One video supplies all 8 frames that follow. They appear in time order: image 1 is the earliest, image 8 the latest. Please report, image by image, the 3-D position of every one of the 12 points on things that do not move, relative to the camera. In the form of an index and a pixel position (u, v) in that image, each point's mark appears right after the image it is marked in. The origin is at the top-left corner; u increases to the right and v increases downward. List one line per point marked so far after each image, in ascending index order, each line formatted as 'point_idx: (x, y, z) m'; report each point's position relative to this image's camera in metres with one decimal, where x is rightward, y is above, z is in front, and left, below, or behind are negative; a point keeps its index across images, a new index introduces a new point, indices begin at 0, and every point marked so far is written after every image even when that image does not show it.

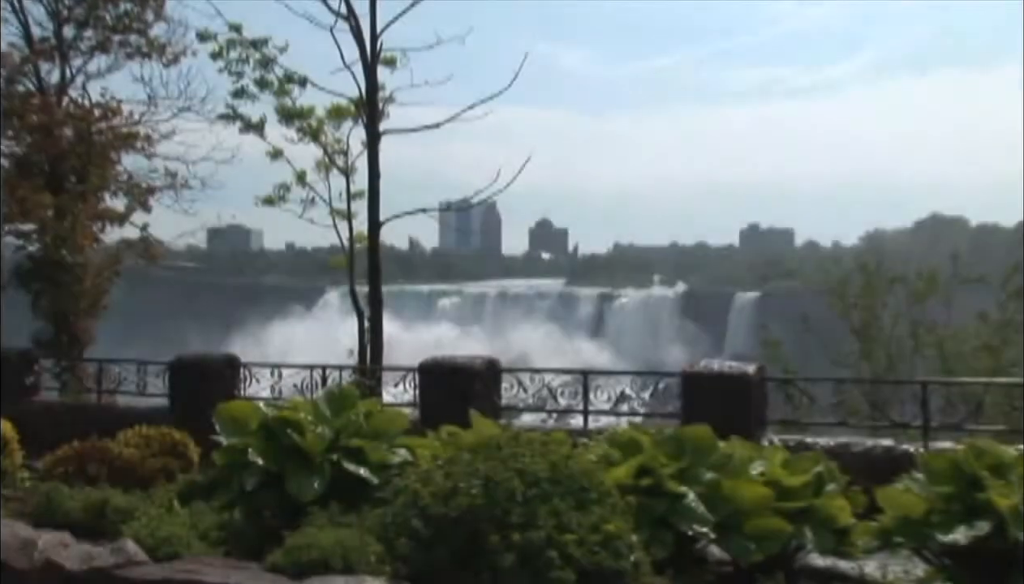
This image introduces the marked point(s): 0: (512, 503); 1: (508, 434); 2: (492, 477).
0: (-0.1, -1.0, +8.9) m
1: (0.0, -0.8, +9.8) m
2: (-0.2, -0.9, +9.0) m
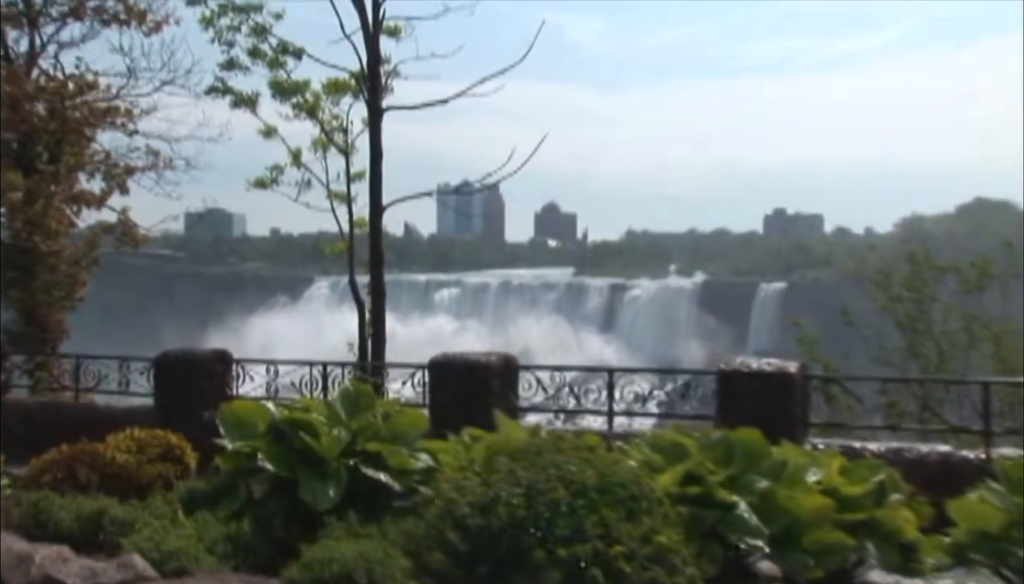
0: (+0.2, -1.0, +7.9) m
1: (+0.2, -0.7, +8.8) m
2: (+0.1, -0.8, +8.0) m
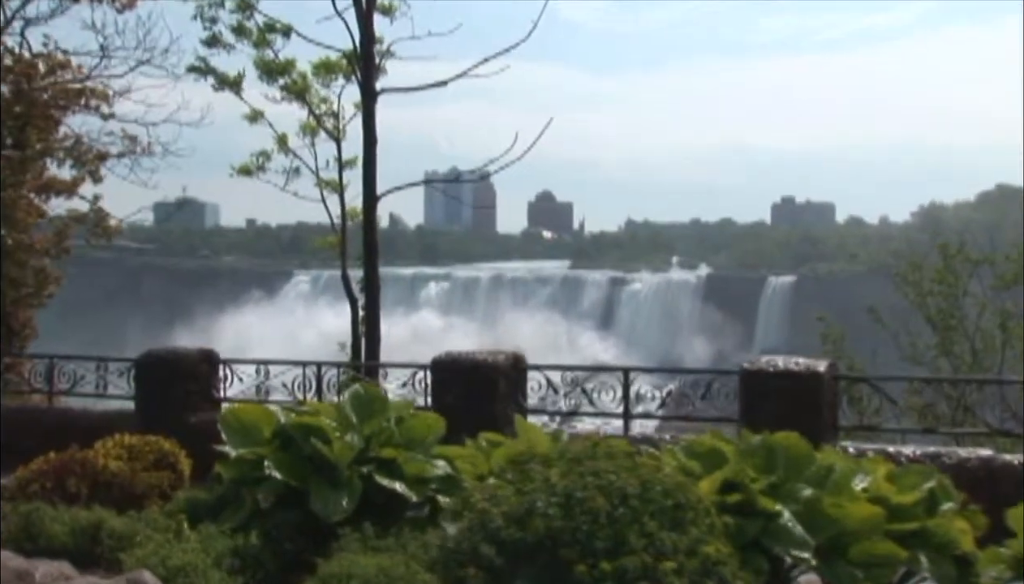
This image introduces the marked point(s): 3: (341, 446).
0: (+0.3, -1.0, +7.1) m
1: (+0.3, -0.7, +8.0) m
2: (+0.2, -0.8, +7.2) m
3: (-0.9, -0.8, +8.8) m
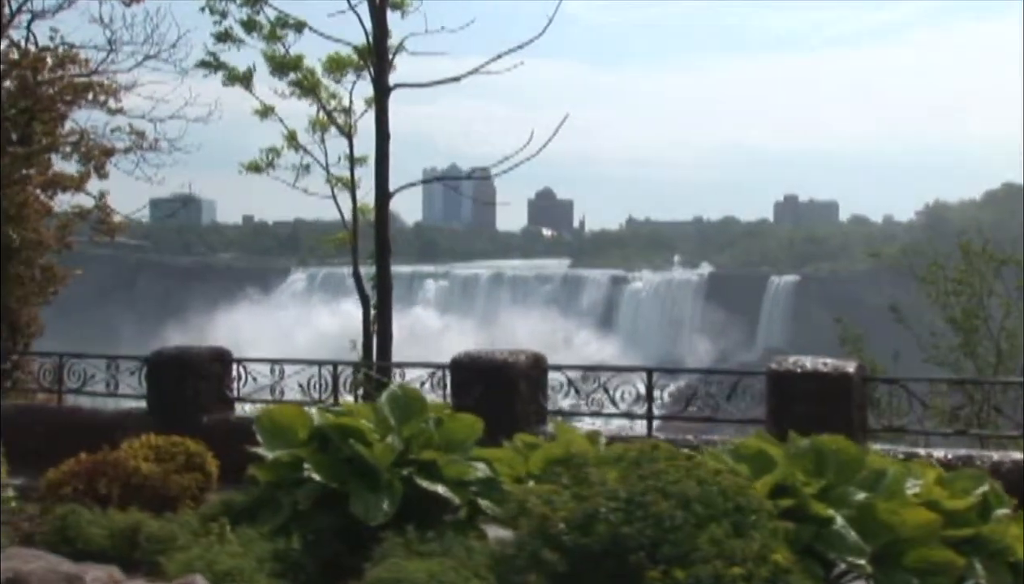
0: (+0.6, -1.0, +7.0) m
1: (+0.6, -0.7, +7.9) m
2: (+0.5, -0.8, +7.1) m
3: (-0.6, -0.7, +8.6) m
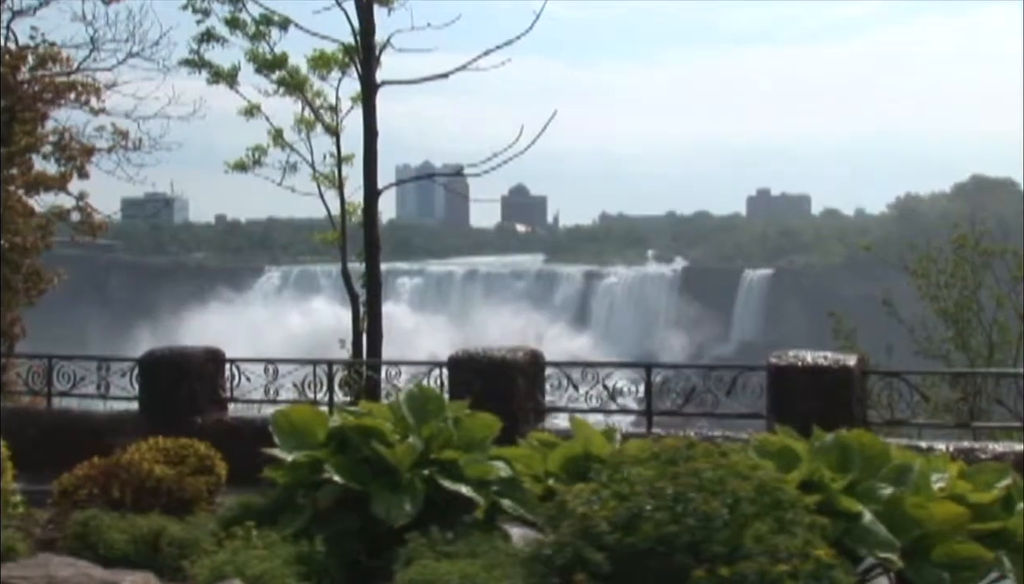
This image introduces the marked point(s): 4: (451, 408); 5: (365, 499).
0: (+0.8, -1.0, +7.0) m
1: (+0.7, -0.7, +7.9) m
2: (+0.7, -0.8, +7.1) m
3: (-0.5, -0.7, +8.6) m
4: (-0.3, -0.6, +9.0) m
5: (-0.7, -1.0, +8.6) m
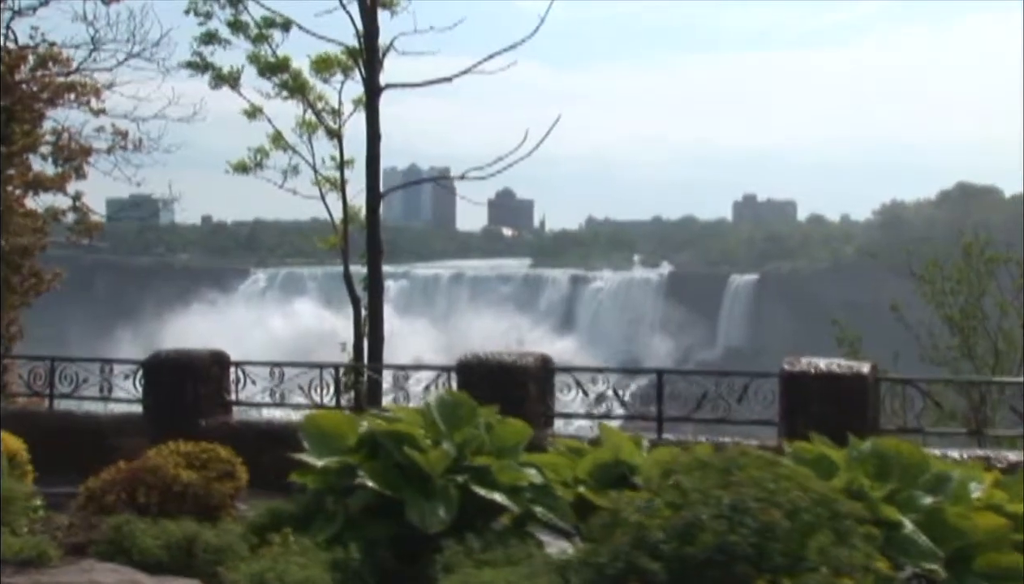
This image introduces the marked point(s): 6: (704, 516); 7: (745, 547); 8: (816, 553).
0: (+1.0, -1.0, +7.0) m
1: (+0.9, -0.7, +8.0) m
2: (+0.9, -0.8, +7.2) m
3: (-0.4, -0.8, +8.5) m
4: (-0.2, -0.6, +8.9) m
5: (-0.5, -1.0, +8.5) m
6: (+0.8, -0.9, +7.1) m
7: (+0.9, -1.0, +7.0) m
8: (+1.2, -1.0, +7.0) m
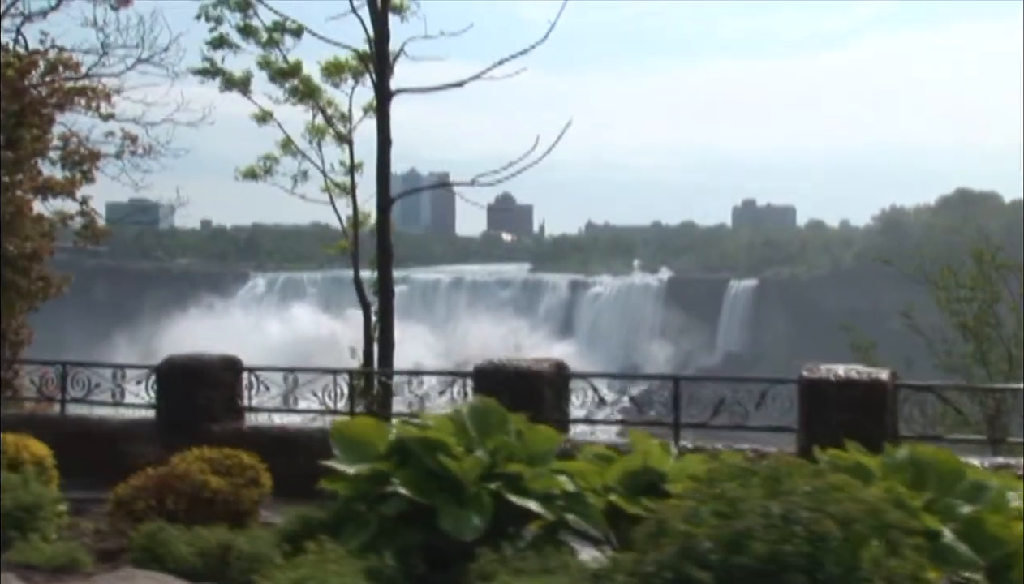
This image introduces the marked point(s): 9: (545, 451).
0: (+1.2, -1.0, +7.0) m
1: (+1.1, -0.8, +8.0) m
2: (+1.1, -0.9, +7.2) m
3: (-0.2, -0.8, +8.5) m
4: (0.0, -0.7, +8.9) m
5: (-0.4, -1.1, +8.5) m
6: (+1.0, -0.9, +7.1) m
7: (+1.1, -1.0, +7.0) m
8: (+1.4, -1.1, +7.0) m
9: (+0.2, -0.8, +8.8) m
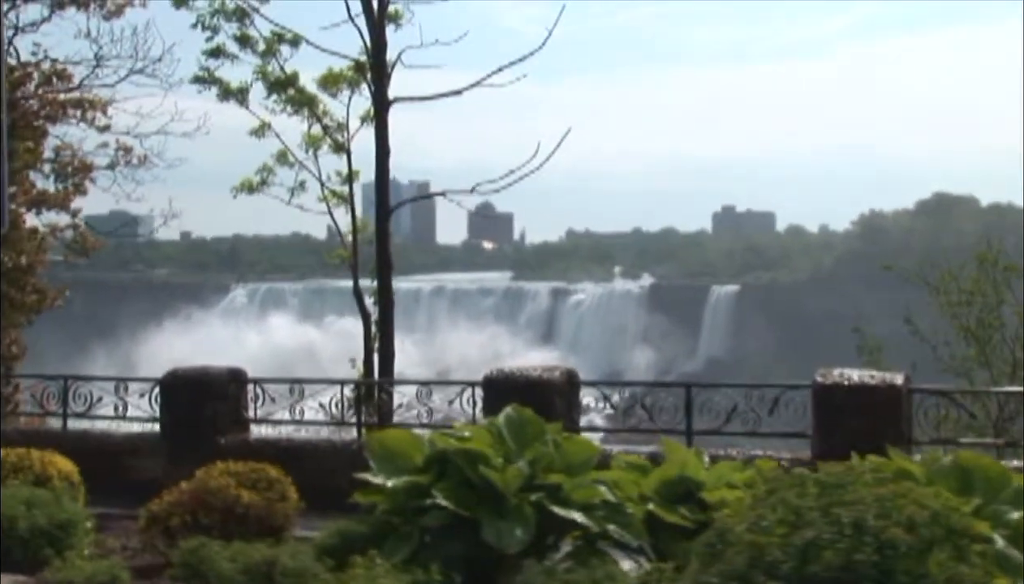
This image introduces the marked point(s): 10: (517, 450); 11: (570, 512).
0: (+1.5, -1.1, +7.1) m
1: (+1.3, -0.8, +8.0) m
2: (+1.4, -0.9, +7.2) m
3: (0.0, -0.9, +8.4) m
4: (+0.2, -0.7, +8.9) m
5: (-0.2, -1.1, +8.4) m
6: (+1.2, -1.0, +7.1) m
7: (+1.4, -1.1, +7.0) m
8: (+1.7, -1.1, +7.1) m
9: (+0.4, -0.8, +8.7) m
10: (0.0, -0.8, +8.7) m
11: (+0.3, -1.1, +8.5) m
